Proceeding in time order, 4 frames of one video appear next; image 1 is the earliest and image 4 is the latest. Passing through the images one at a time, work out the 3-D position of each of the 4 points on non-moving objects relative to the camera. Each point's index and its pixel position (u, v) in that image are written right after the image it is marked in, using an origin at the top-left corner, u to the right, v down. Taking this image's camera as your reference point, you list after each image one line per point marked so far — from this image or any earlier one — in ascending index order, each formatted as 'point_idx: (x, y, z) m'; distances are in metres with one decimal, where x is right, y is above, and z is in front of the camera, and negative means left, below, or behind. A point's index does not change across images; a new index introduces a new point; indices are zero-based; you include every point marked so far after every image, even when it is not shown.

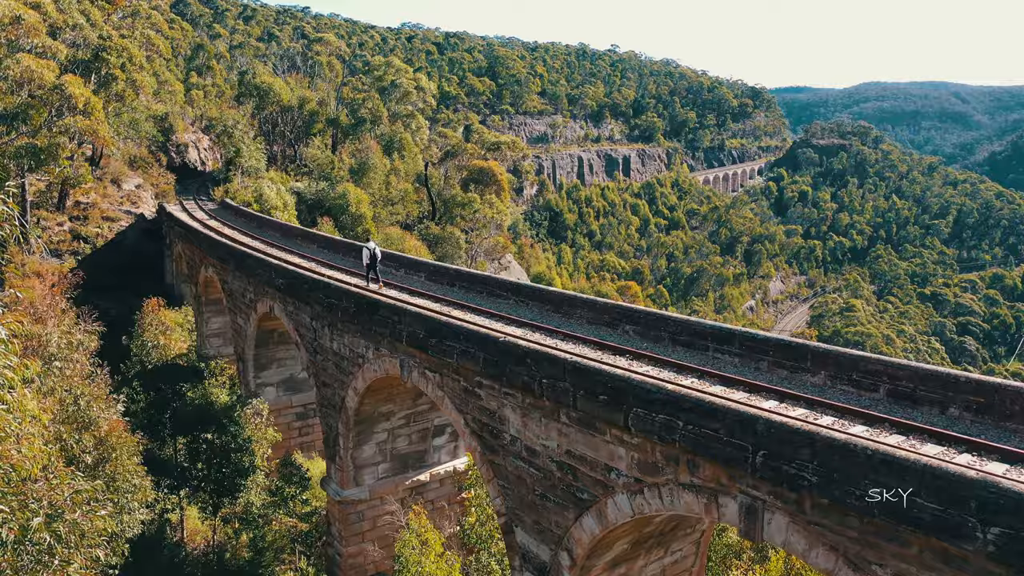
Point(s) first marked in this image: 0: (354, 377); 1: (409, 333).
0: (-2.7, -1.5, +10.7) m
1: (-1.5, -0.7, +9.2) m
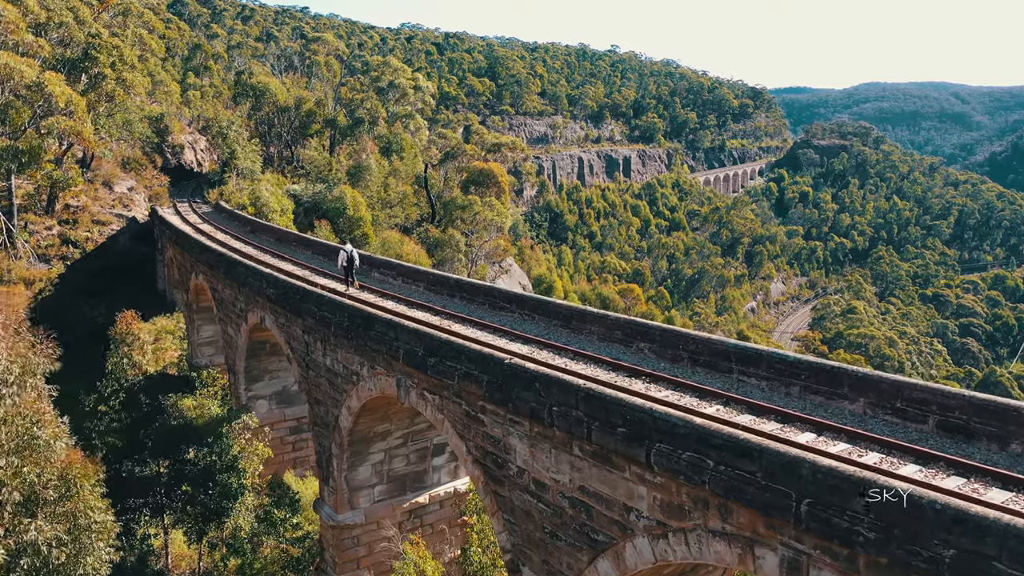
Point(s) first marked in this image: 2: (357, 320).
0: (-2.6, -1.7, +10.1) m
1: (-1.4, -0.9, +8.5) m
2: (-2.3, -0.5, +9.5) m
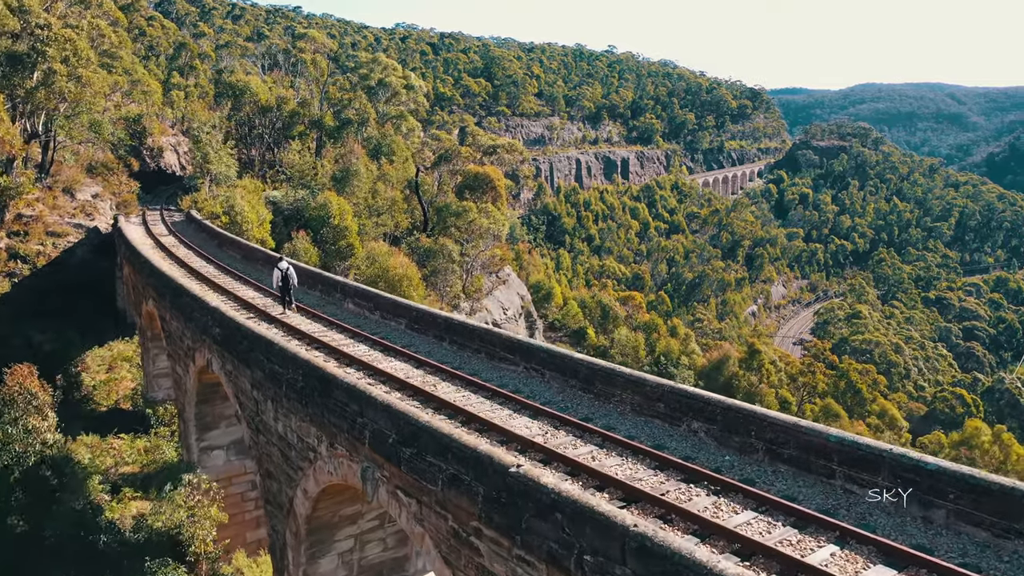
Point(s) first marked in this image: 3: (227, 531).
0: (-2.6, -2.3, +7.8) m
1: (-1.4, -1.4, +6.3) m
2: (-2.3, -1.1, +7.3) m
3: (-5.7, -4.8, +12.5) m
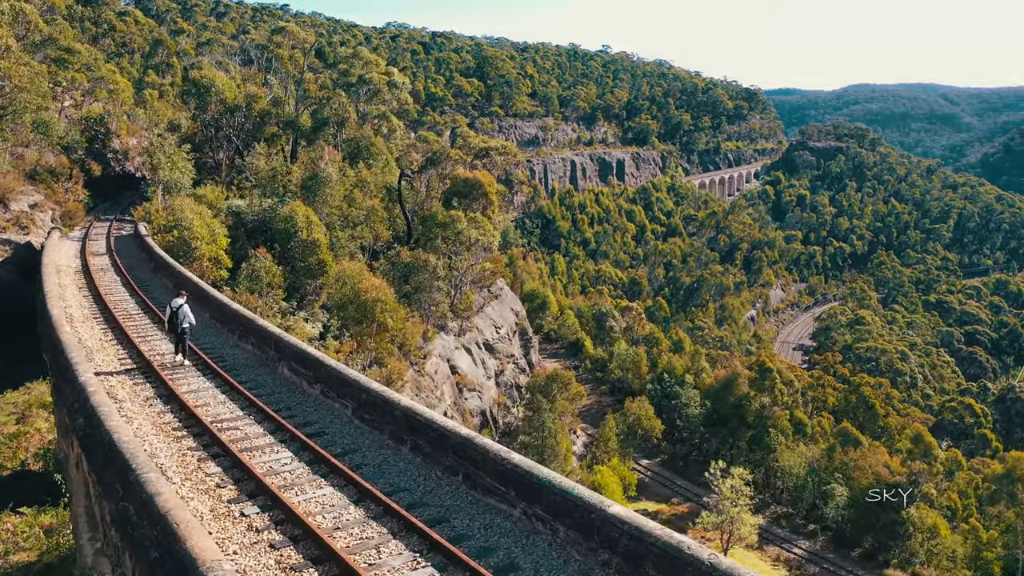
0: (-2.7, -3.1, +4.8) m
1: (-1.4, -2.2, +3.3) m
2: (-2.4, -1.8, +4.3) m
3: (-5.8, -5.6, +9.5) m
